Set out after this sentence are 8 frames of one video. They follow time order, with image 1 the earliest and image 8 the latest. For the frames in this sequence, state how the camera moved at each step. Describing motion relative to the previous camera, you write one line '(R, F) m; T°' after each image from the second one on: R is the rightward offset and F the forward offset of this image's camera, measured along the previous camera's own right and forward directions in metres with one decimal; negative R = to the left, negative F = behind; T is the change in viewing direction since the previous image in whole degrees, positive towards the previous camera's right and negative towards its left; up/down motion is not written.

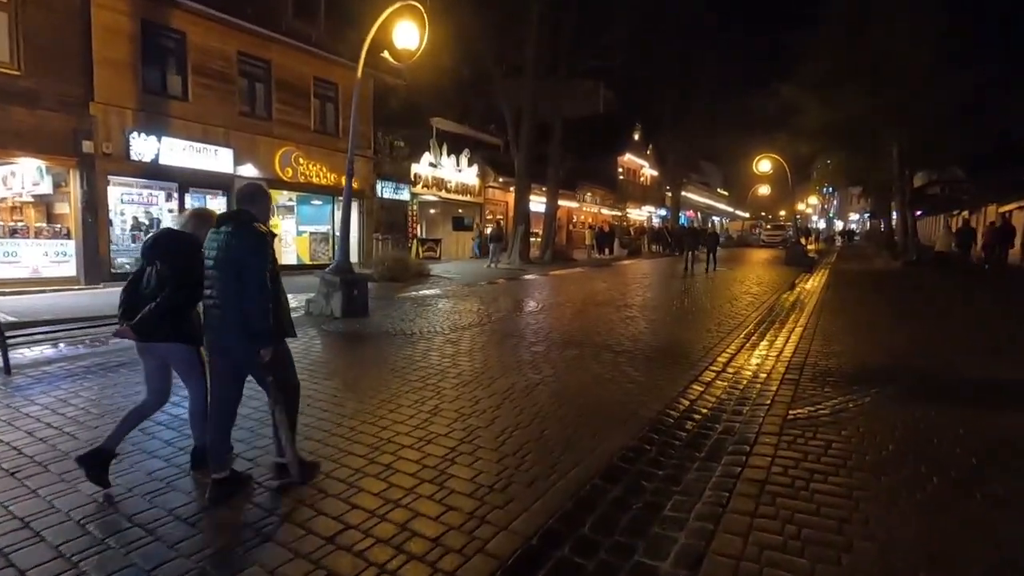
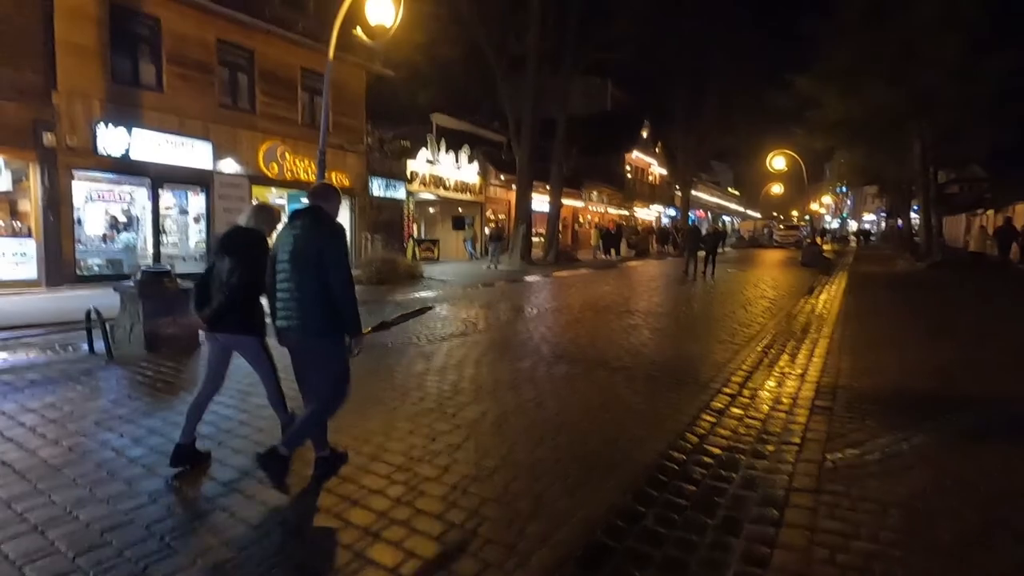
(+0.3, +1.2) m; -1°
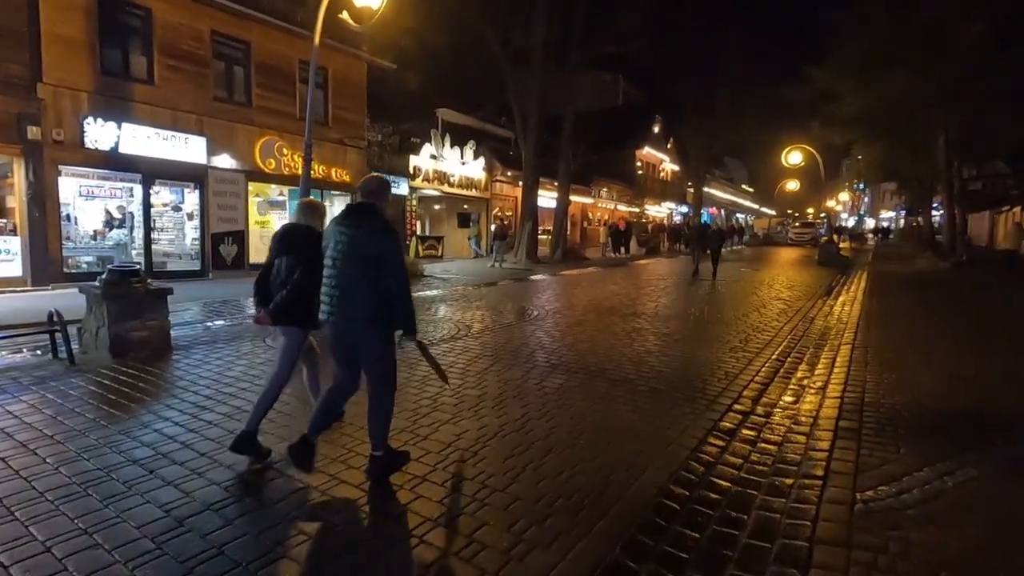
(+0.2, +0.6) m; -1°
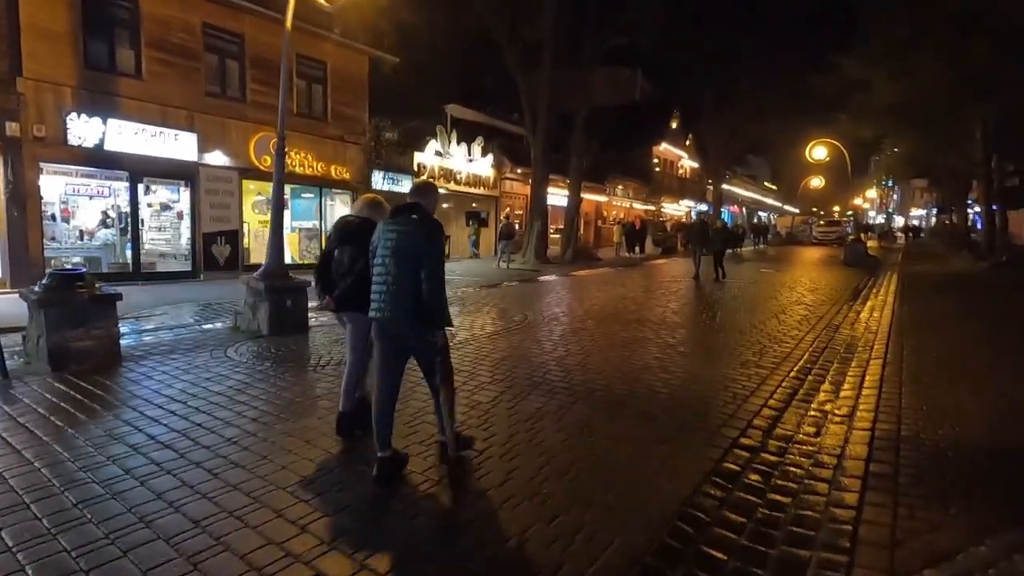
(+0.4, +0.9) m; -2°
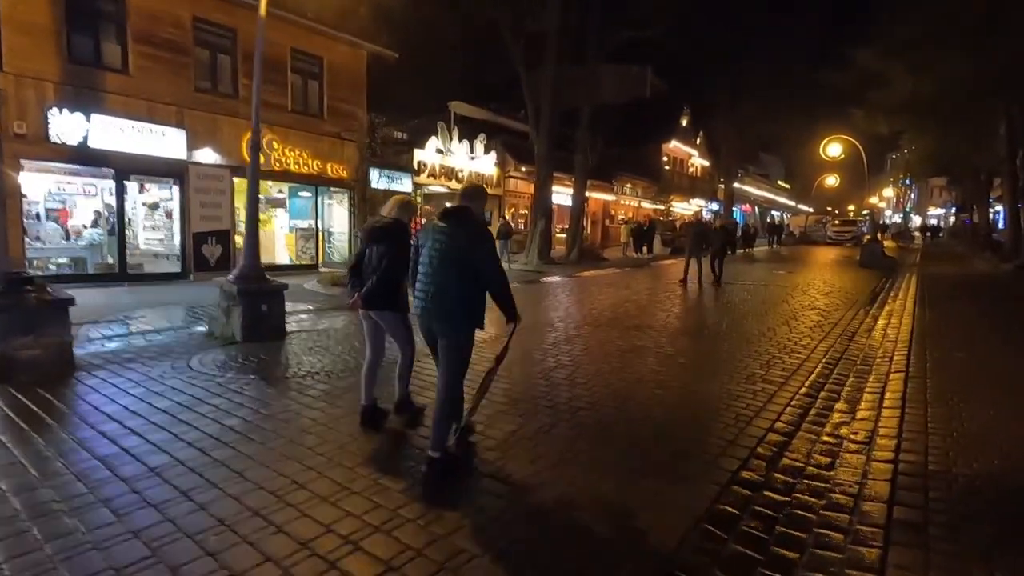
(+0.3, +0.6) m; -1°
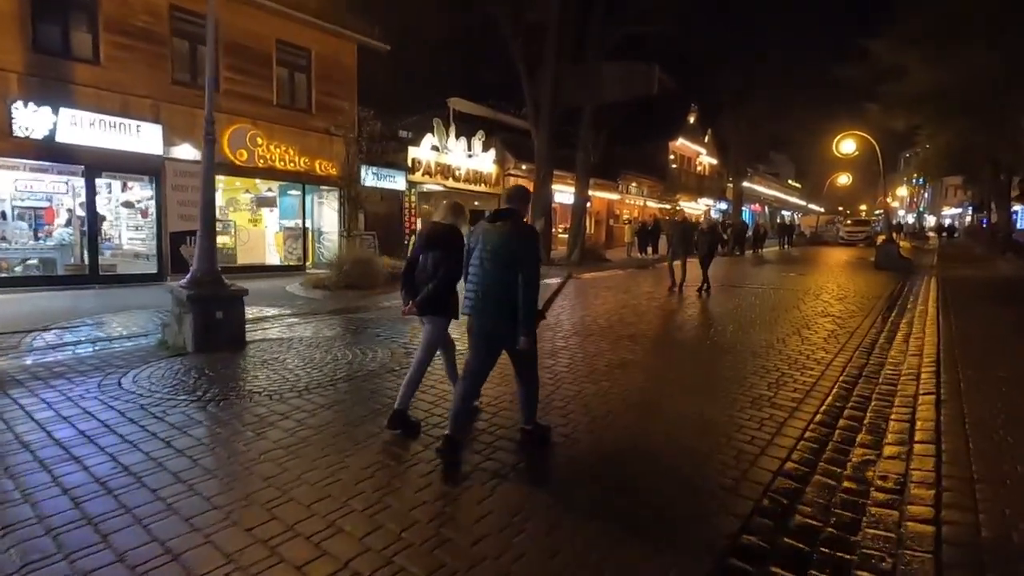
(+0.3, +0.8) m; -1°
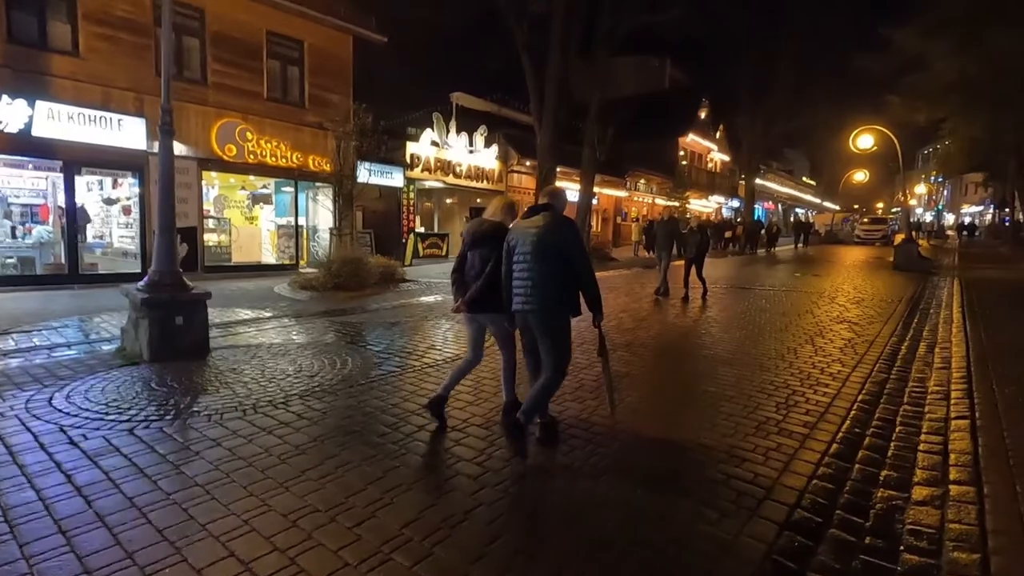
(+0.3, +0.7) m; -1°
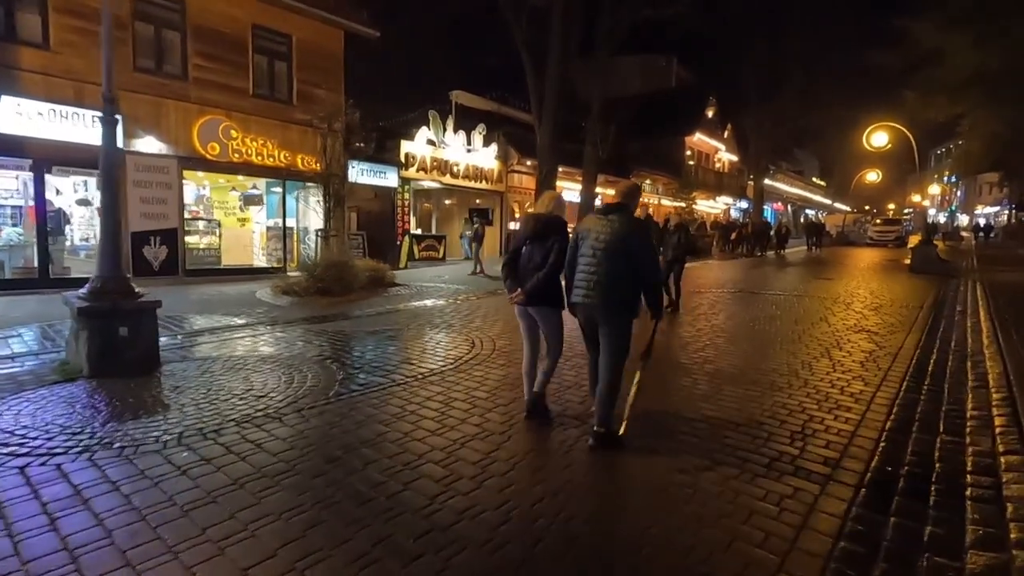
(+0.3, +0.8) m; -1°
